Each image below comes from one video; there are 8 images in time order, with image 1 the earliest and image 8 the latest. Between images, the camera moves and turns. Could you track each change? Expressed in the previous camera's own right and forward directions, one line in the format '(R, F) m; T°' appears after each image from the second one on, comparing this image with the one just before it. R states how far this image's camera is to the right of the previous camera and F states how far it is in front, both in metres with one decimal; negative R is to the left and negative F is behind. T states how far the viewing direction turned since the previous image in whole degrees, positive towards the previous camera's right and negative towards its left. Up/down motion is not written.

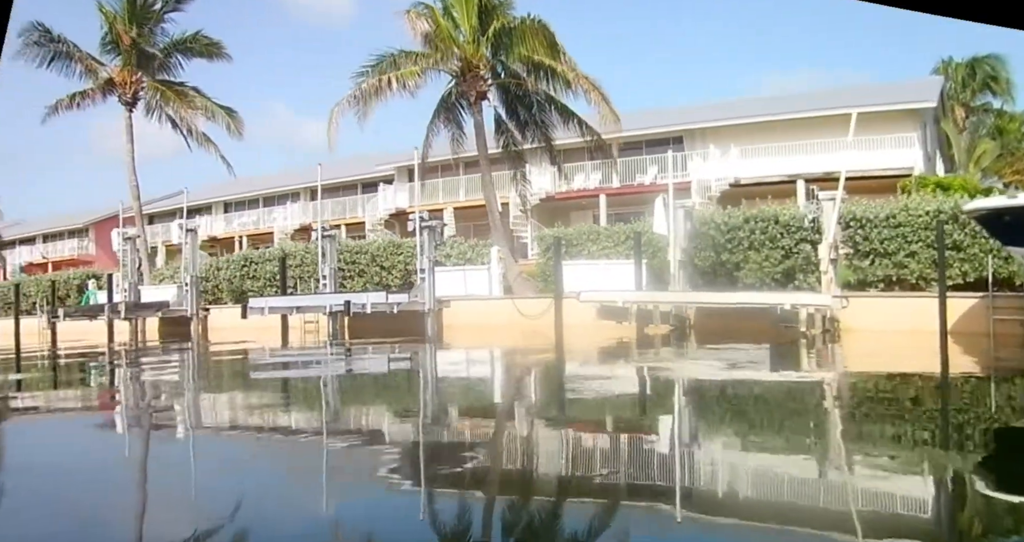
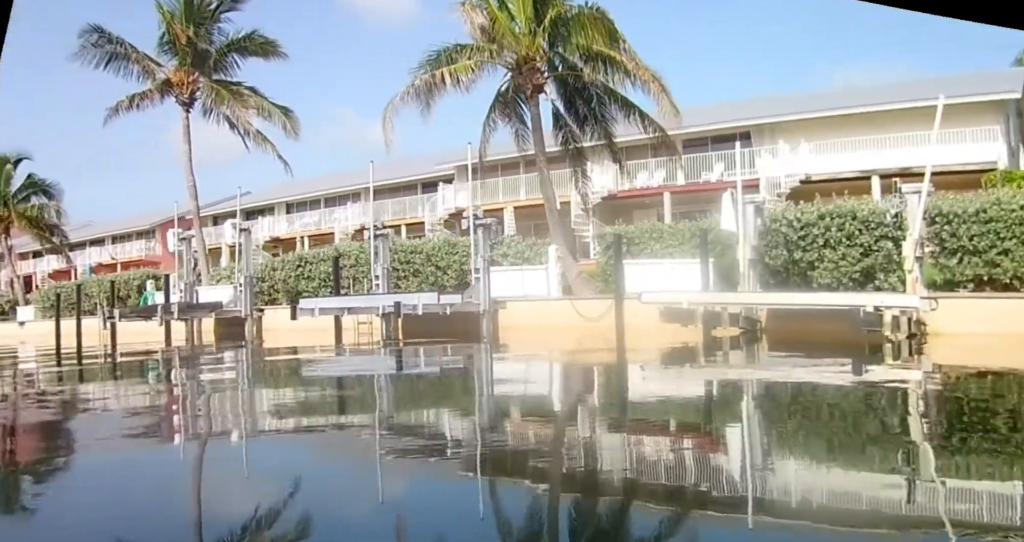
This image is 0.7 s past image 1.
(+0.1, +0.7) m; -4°
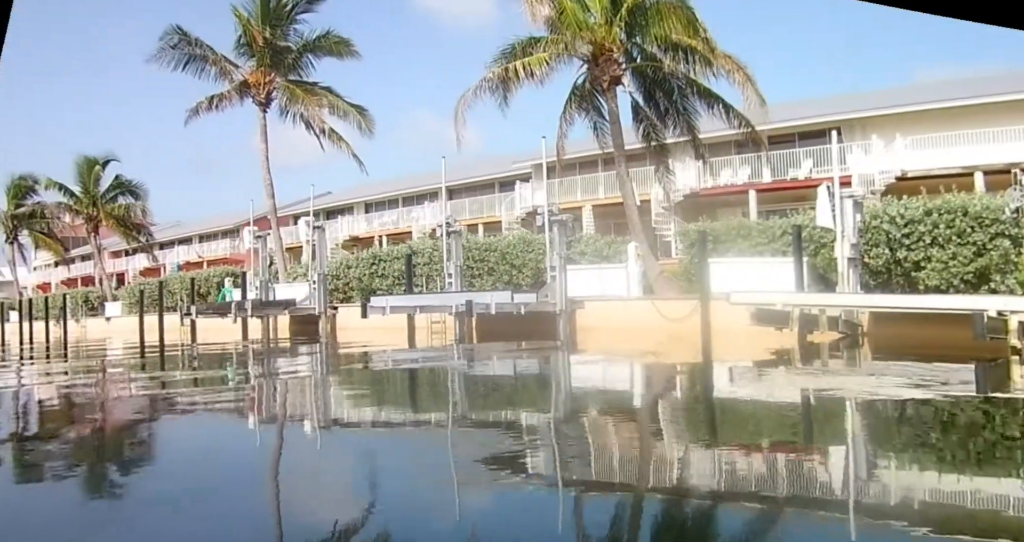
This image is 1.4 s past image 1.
(0.0, +0.6) m; -5°
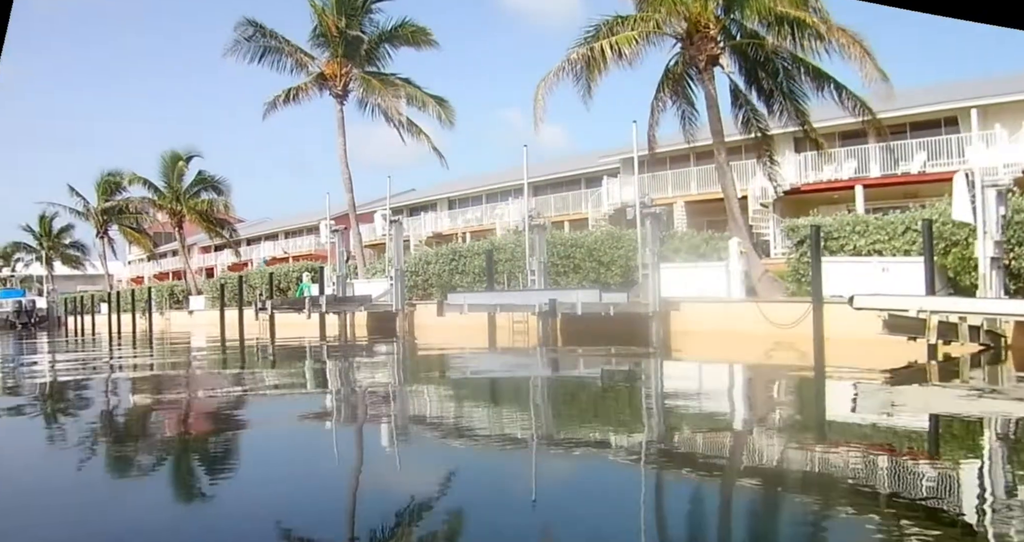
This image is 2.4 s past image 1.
(-0.1, +1.1) m; -6°
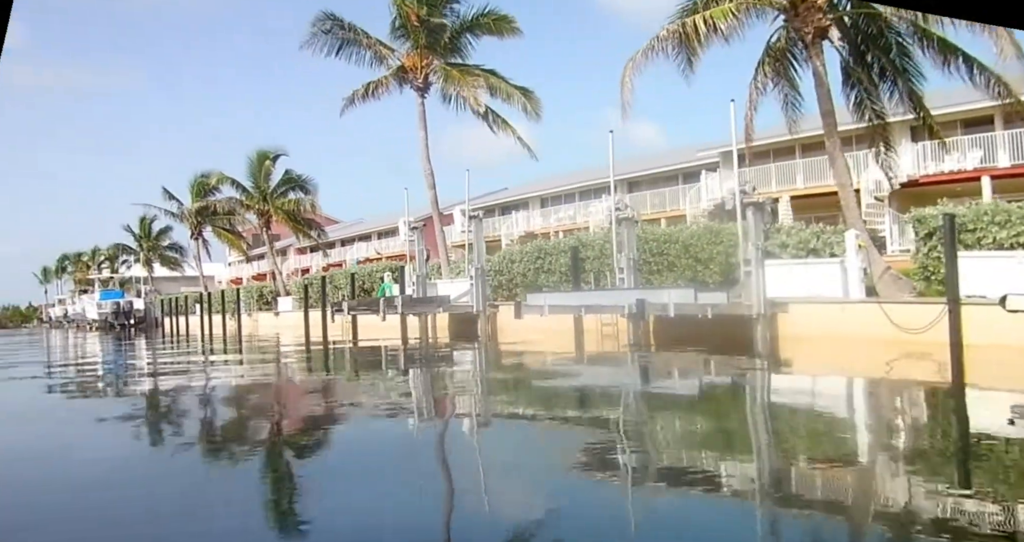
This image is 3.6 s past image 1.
(+0.2, +1.2) m; -6°
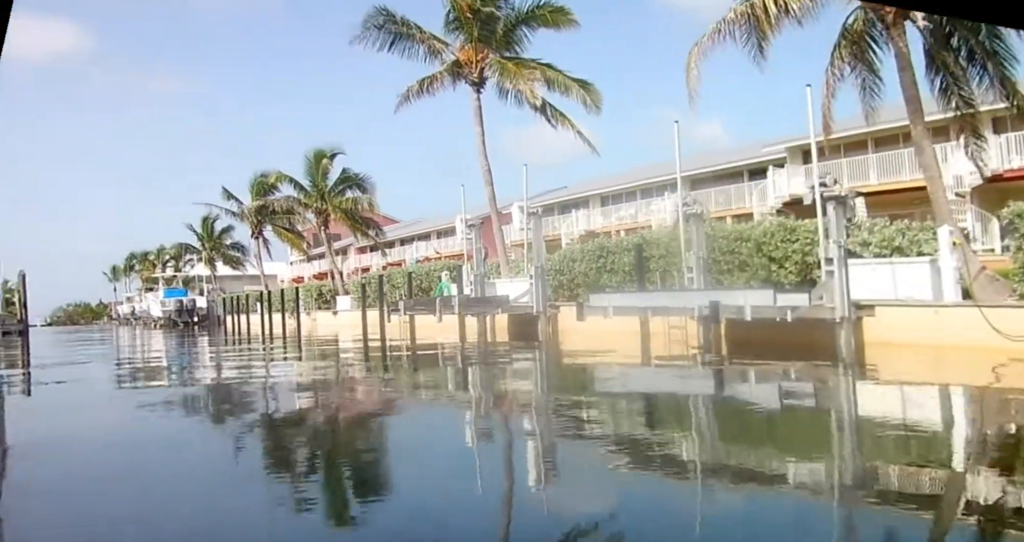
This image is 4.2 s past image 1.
(0.0, +0.6) m; -4°
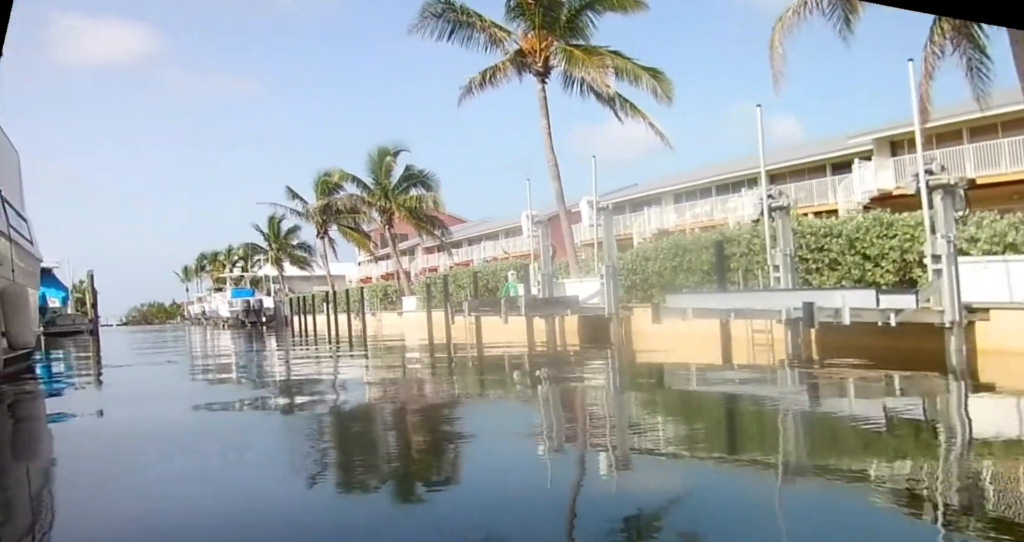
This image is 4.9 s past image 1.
(0.0, +0.8) m; -5°
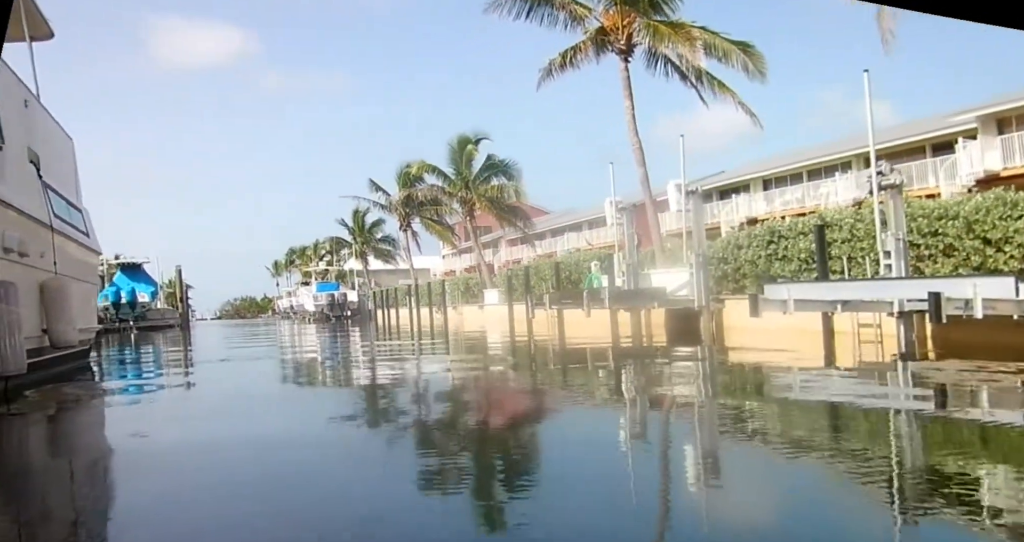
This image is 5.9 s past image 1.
(0.0, +0.6) m; -6°
